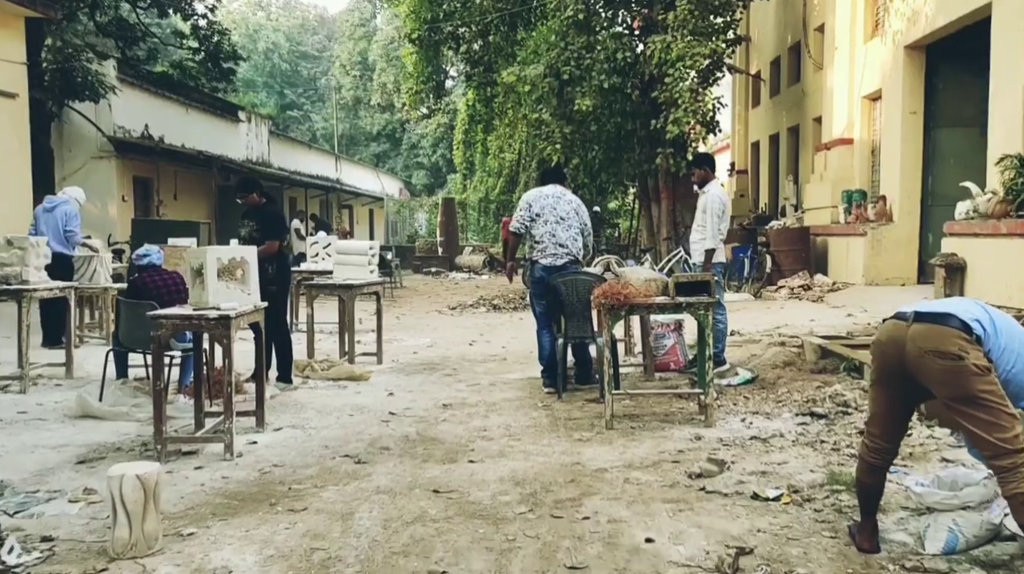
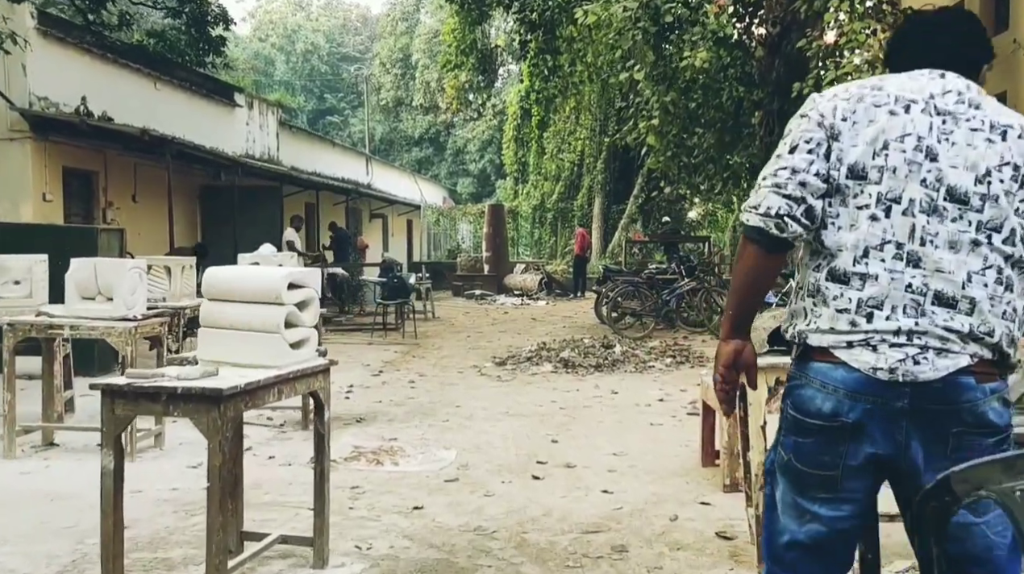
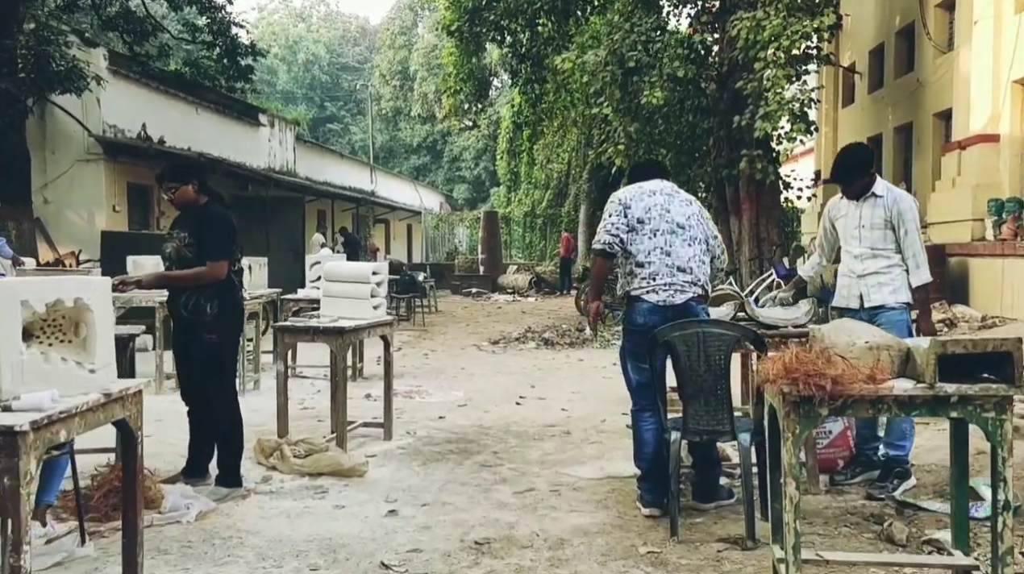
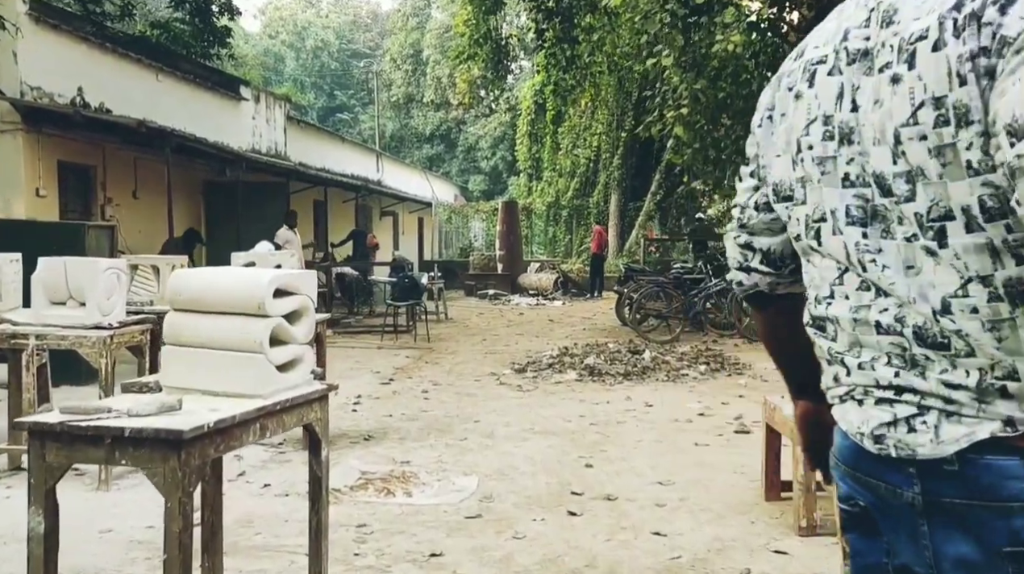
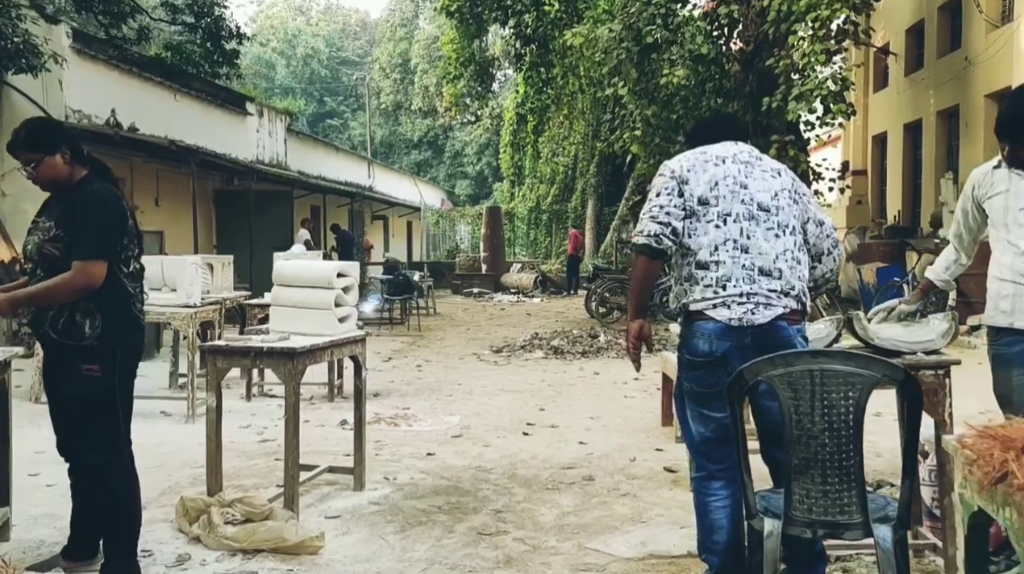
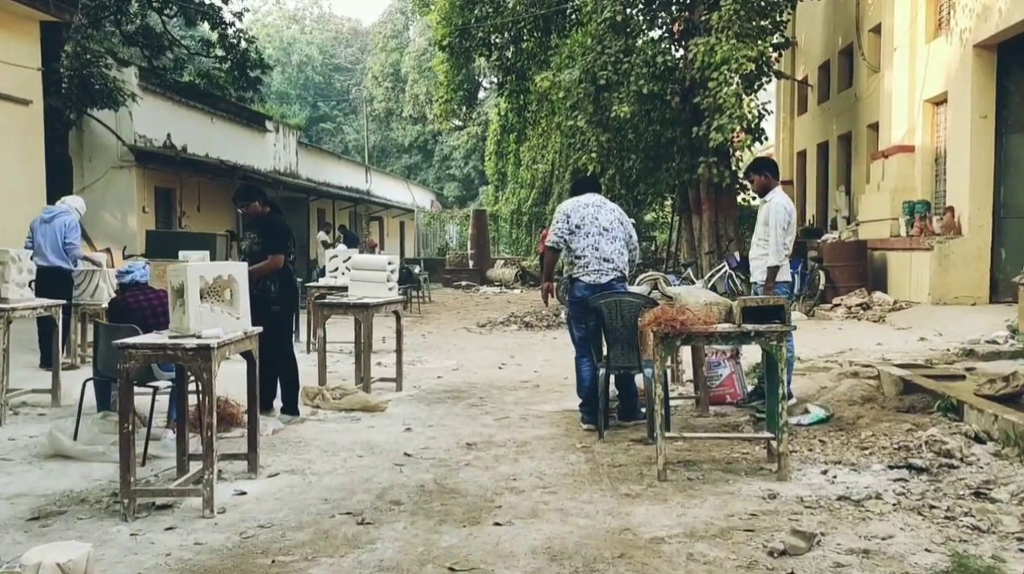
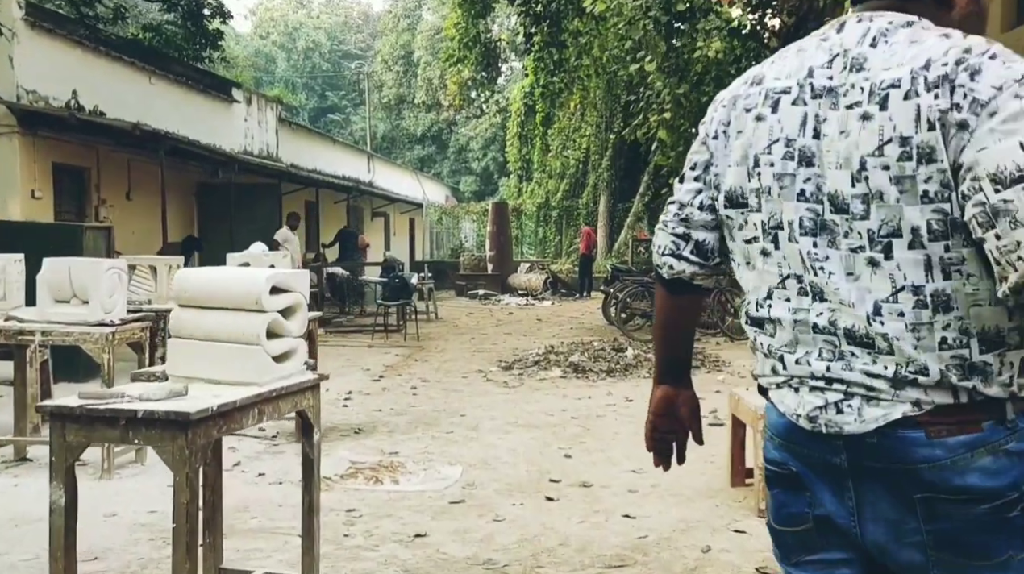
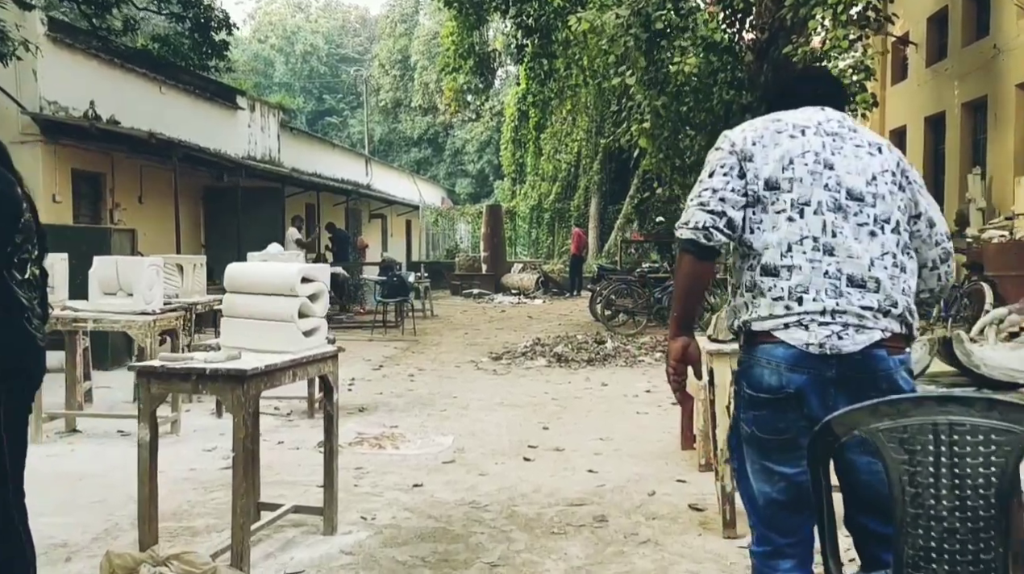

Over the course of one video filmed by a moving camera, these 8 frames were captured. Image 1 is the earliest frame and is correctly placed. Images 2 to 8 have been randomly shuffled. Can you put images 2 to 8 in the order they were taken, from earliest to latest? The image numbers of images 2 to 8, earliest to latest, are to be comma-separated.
6, 3, 5, 8, 2, 7, 4
